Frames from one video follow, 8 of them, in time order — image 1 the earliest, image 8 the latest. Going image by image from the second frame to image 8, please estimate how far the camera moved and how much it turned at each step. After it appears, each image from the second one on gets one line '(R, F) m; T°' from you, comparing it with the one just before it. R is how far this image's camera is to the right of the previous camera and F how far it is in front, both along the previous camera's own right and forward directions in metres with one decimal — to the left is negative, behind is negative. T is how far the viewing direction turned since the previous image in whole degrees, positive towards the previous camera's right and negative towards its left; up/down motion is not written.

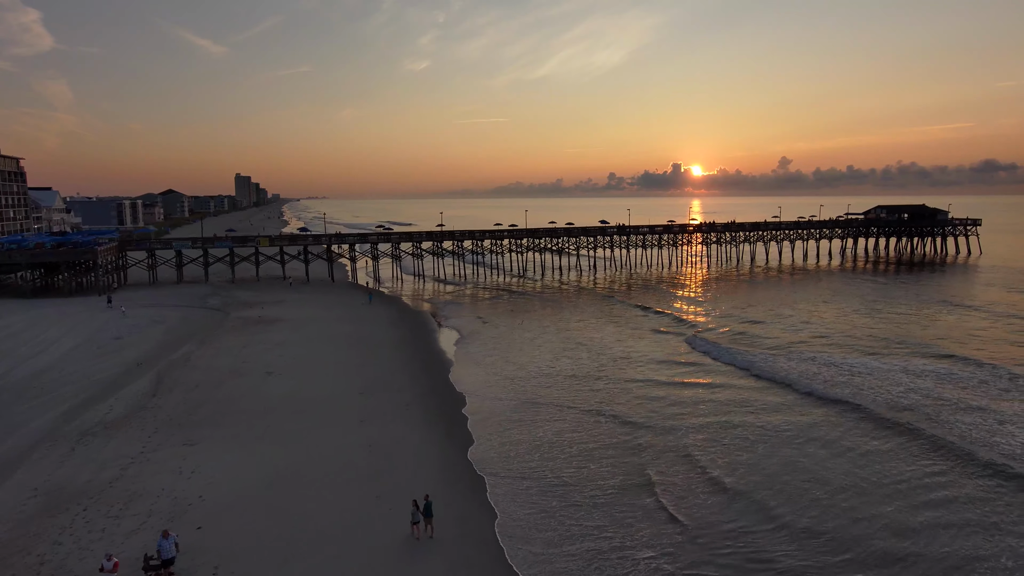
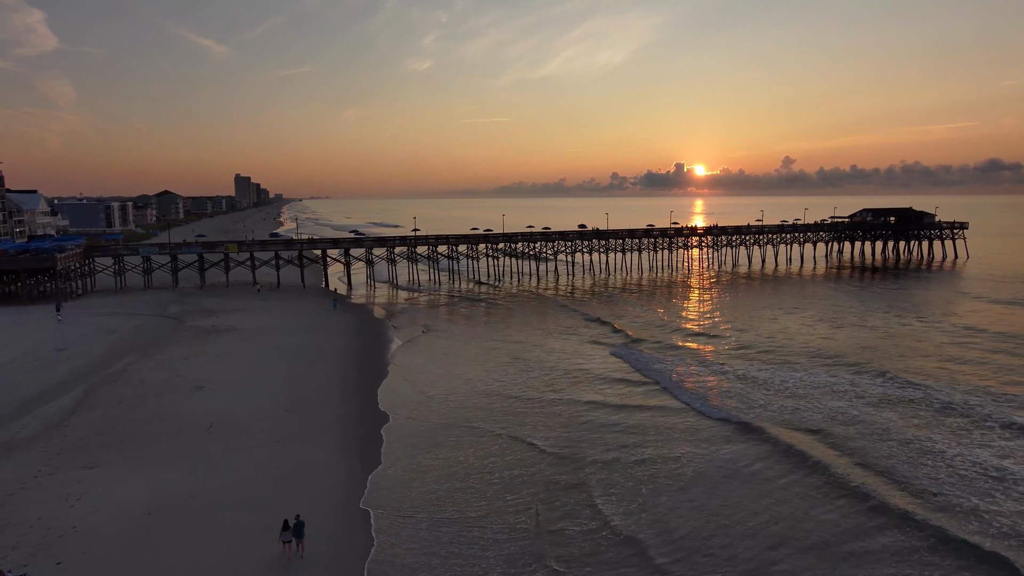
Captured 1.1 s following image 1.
(+2.2, +0.4) m; 0°
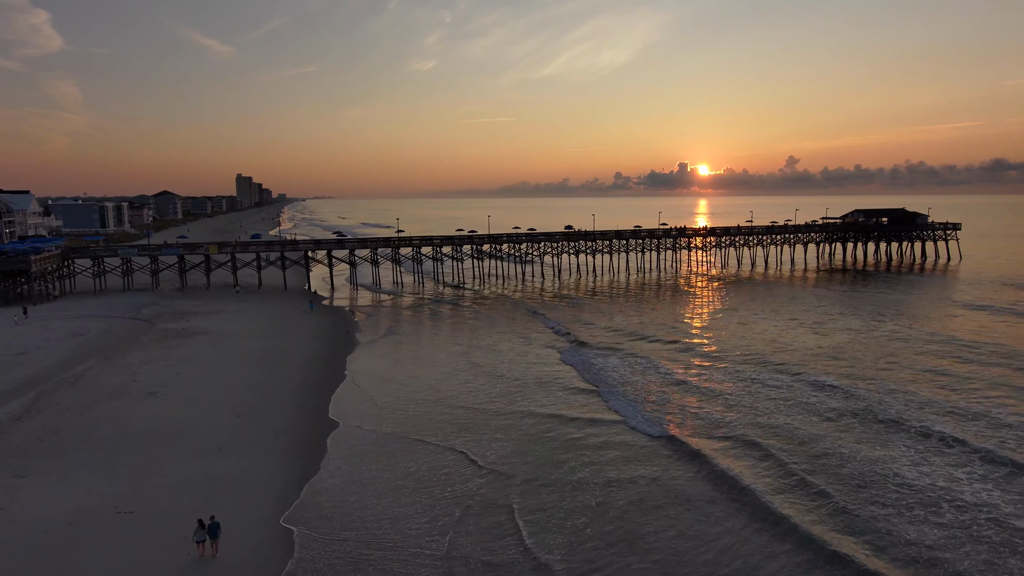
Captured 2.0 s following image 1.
(+1.5, +0.3) m; 0°
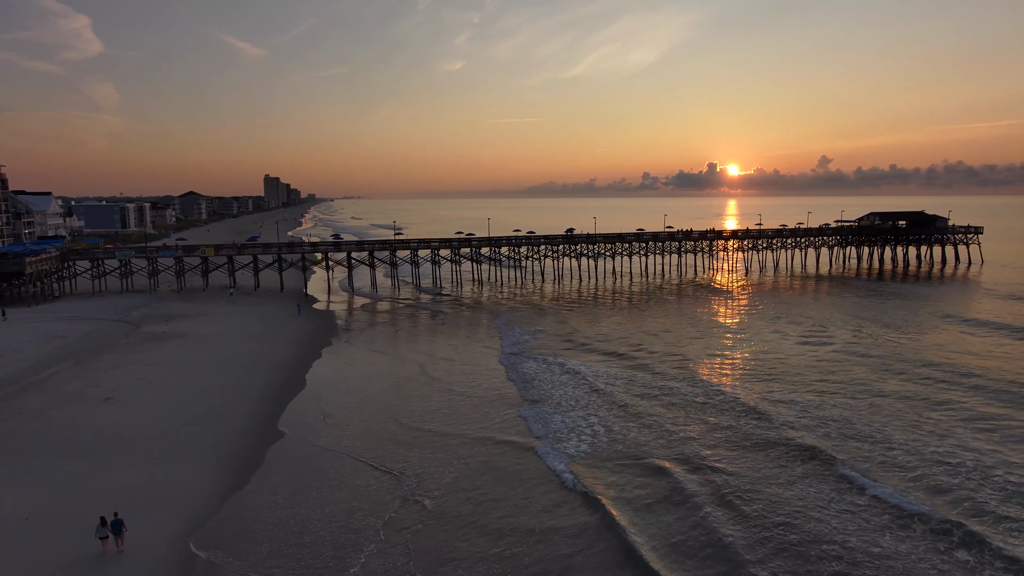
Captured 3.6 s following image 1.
(+2.3, +0.6) m; -2°
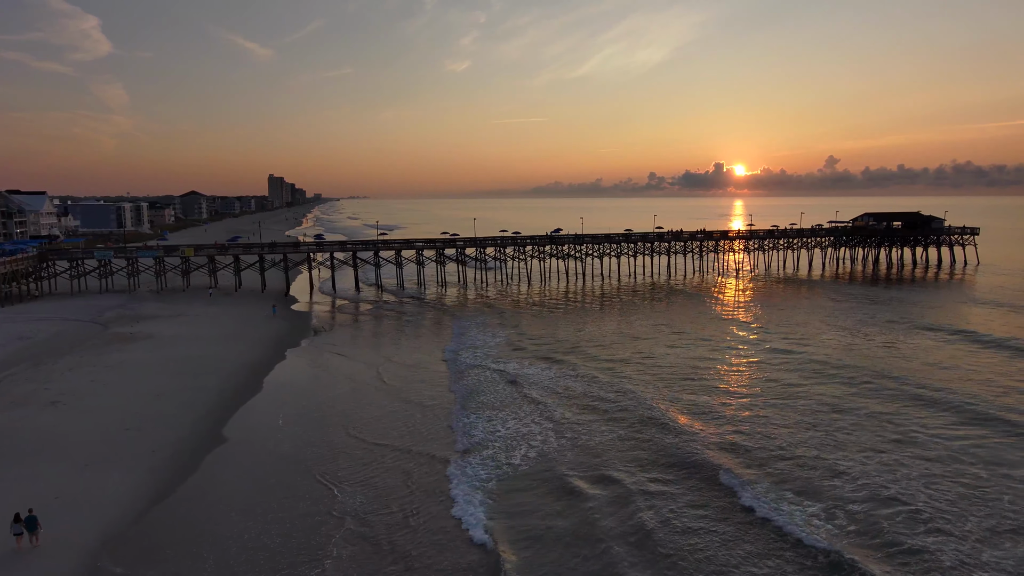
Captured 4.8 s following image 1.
(+1.7, +0.5) m; 0°
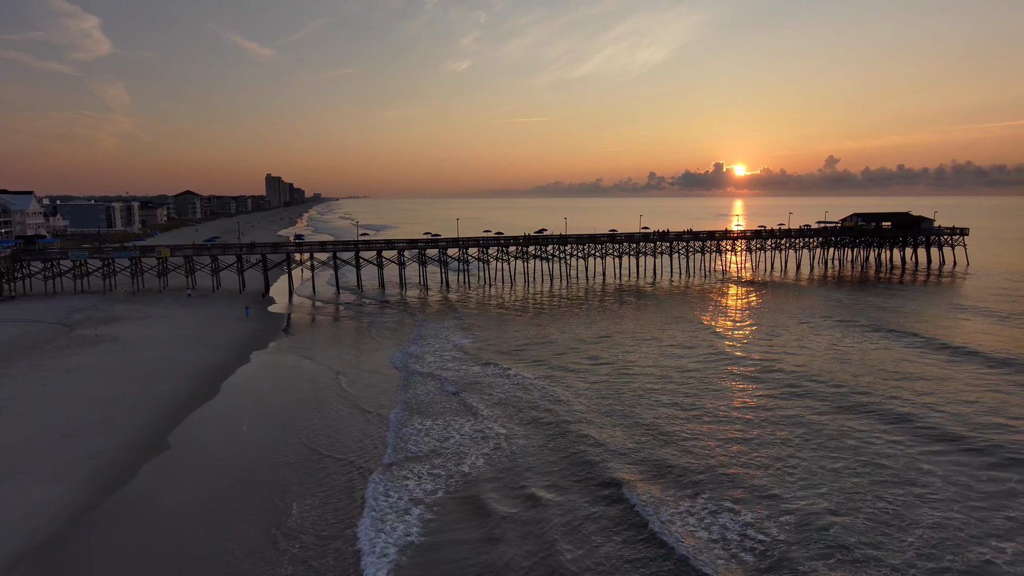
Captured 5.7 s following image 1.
(+1.4, +0.4) m; 0°
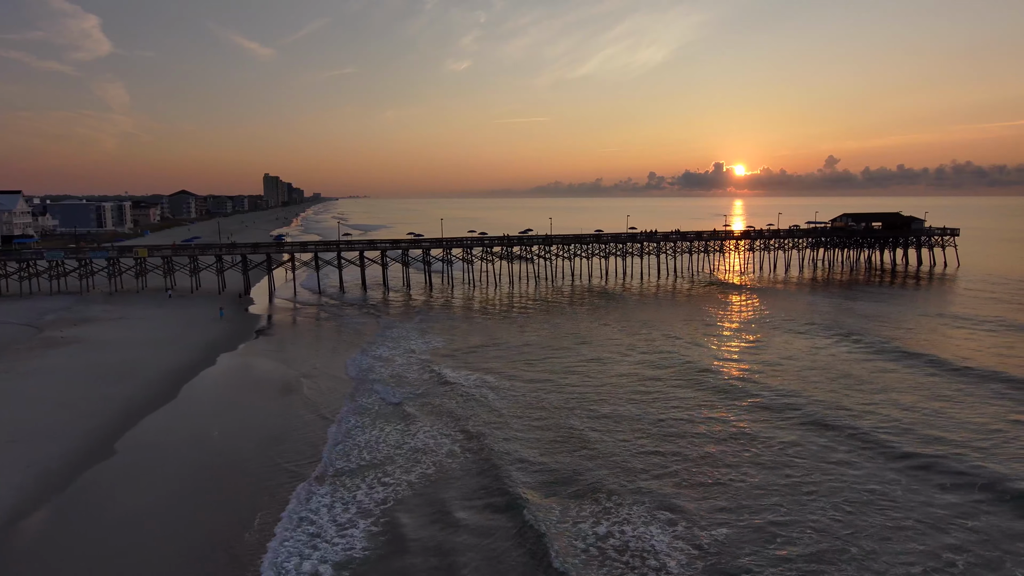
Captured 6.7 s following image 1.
(+1.3, +0.4) m; 0°
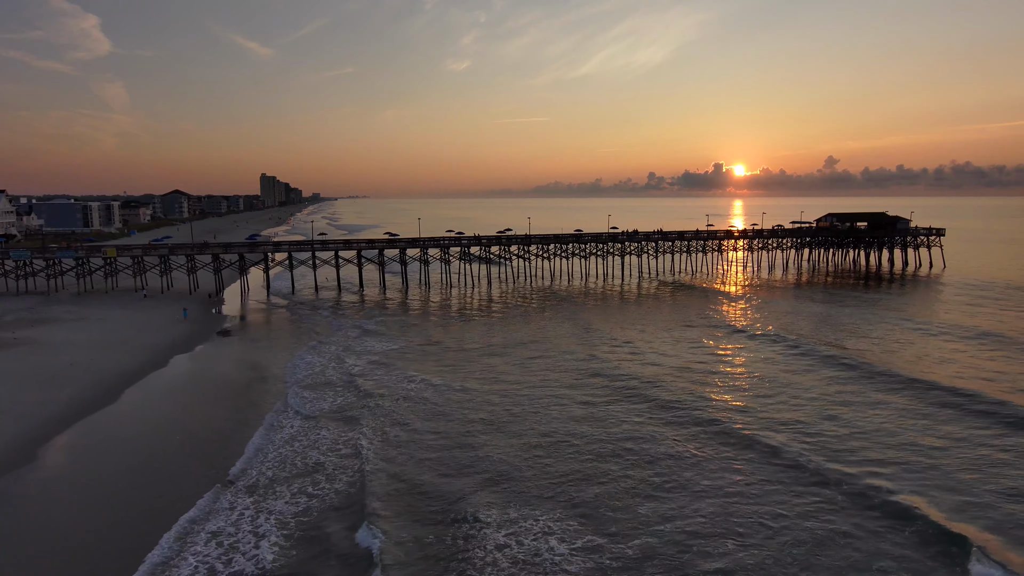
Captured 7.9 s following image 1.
(+1.8, +0.5) m; 0°
